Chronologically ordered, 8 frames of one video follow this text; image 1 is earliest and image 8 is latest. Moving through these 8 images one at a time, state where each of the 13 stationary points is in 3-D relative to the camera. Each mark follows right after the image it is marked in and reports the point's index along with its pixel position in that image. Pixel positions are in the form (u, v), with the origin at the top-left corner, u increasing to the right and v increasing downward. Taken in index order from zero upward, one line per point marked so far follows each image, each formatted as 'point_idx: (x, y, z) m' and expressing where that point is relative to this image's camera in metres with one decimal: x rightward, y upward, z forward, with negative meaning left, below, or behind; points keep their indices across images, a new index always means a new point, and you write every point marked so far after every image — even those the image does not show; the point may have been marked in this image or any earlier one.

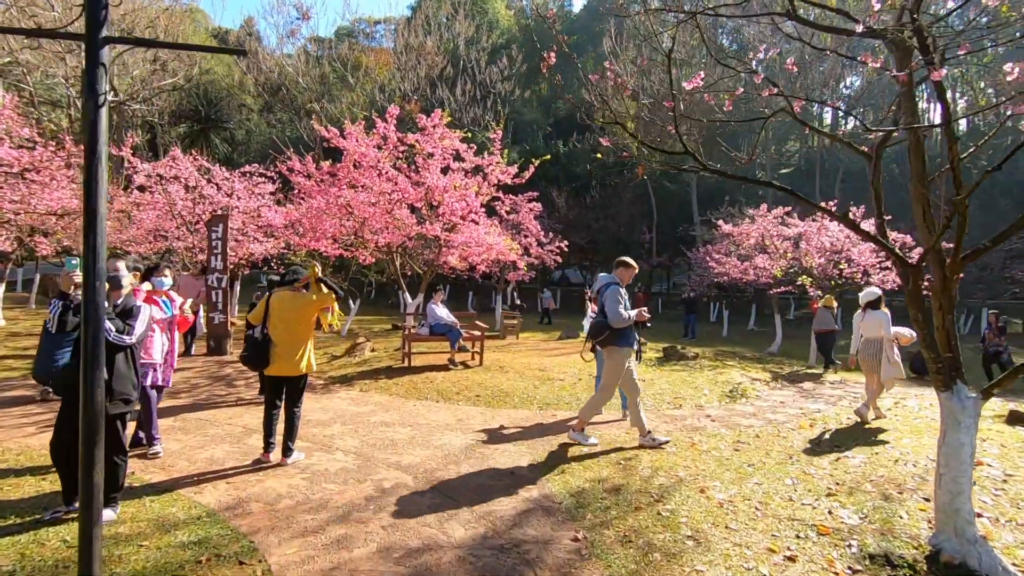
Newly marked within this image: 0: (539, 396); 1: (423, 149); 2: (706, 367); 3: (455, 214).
0: (+0.4, -1.6, +7.7) m
1: (-1.8, +2.8, +10.7) m
2: (+3.9, -1.6, +10.9) m
3: (-1.1, +1.5, +11.0) m
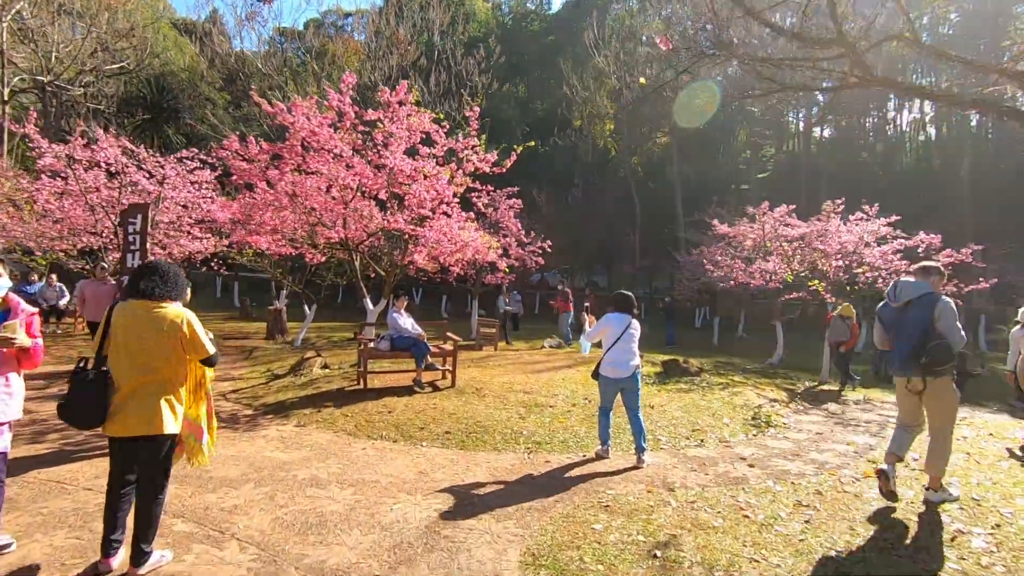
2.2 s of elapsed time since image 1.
0: (+0.2, -1.6, +6.1) m
1: (-2.2, +2.8, +9.0) m
2: (+3.5, -1.7, +9.4) m
3: (-1.5, +1.5, +9.4) m
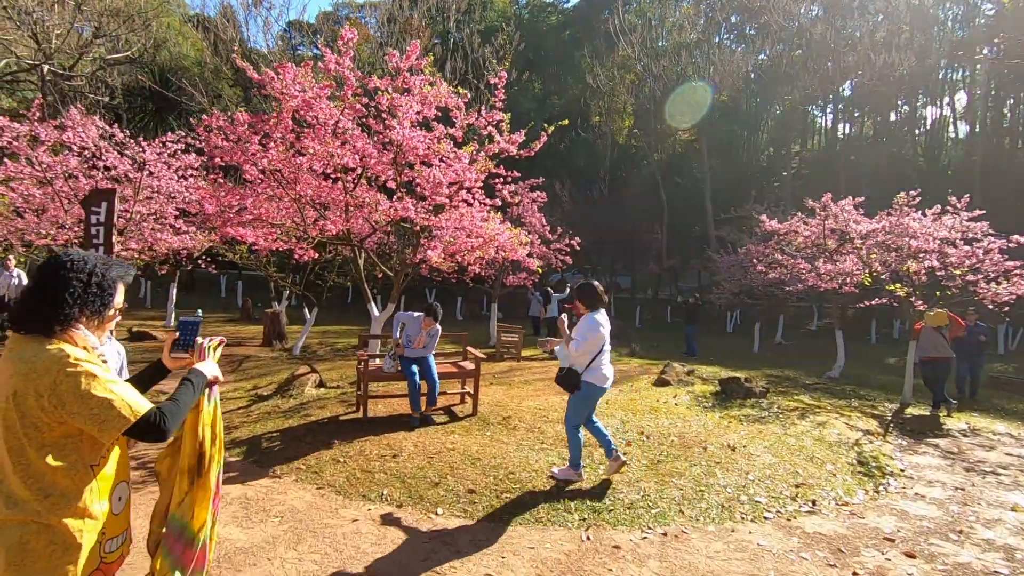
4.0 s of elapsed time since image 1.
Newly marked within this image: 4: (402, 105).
0: (+0.6, -1.7, +4.5) m
1: (-1.7, +2.7, +7.5) m
2: (+4.0, -1.8, +7.7) m
3: (-1.0, +1.4, +7.8) m
4: (-1.5, +2.6, +7.5) m
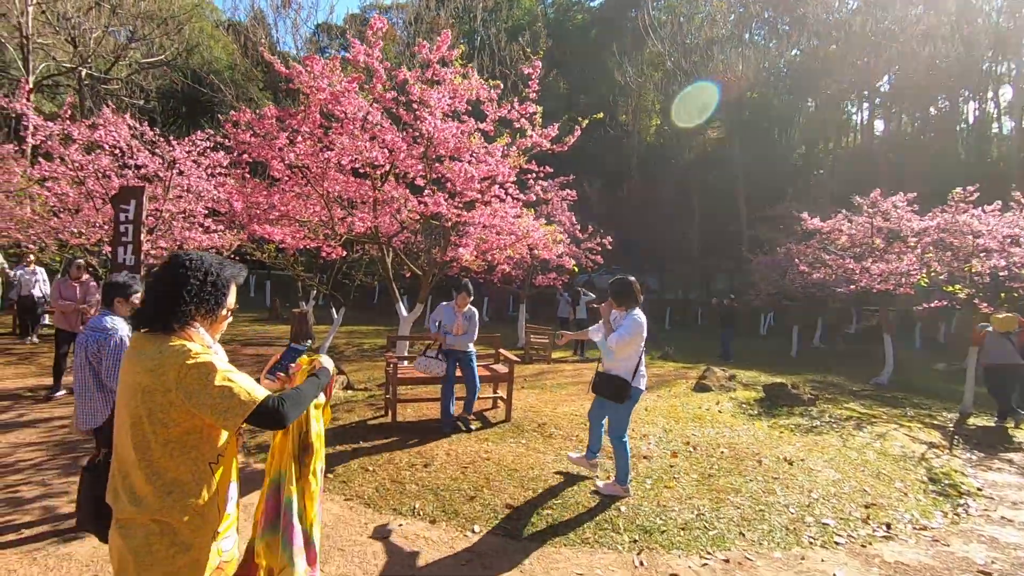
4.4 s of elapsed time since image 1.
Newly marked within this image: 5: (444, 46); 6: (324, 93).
0: (+0.9, -1.7, +4.1) m
1: (-1.2, +2.7, +7.2) m
2: (+4.4, -1.8, +7.2) m
3: (-0.5, +1.4, +7.5) m
4: (-1.0, +2.6, +7.2) m
5: (-1.0, +3.4, +7.6) m
6: (-2.5, +2.6, +7.3) m
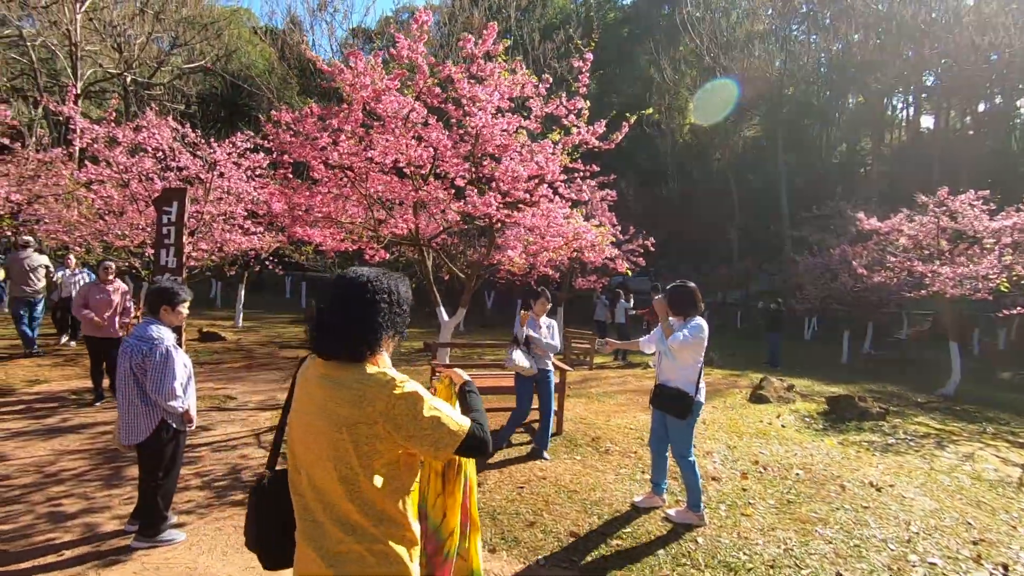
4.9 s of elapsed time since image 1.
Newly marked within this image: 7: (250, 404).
0: (+1.3, -1.7, +3.7) m
1: (-0.6, +2.7, +6.9) m
2: (+5.0, -1.9, +6.6) m
3: (+0.1, +1.4, +7.2) m
4: (-0.4, +2.5, +7.0) m
5: (-0.3, +3.3, +7.3) m
6: (-1.9, +2.6, +7.1) m
7: (-3.4, -1.5, +7.1) m
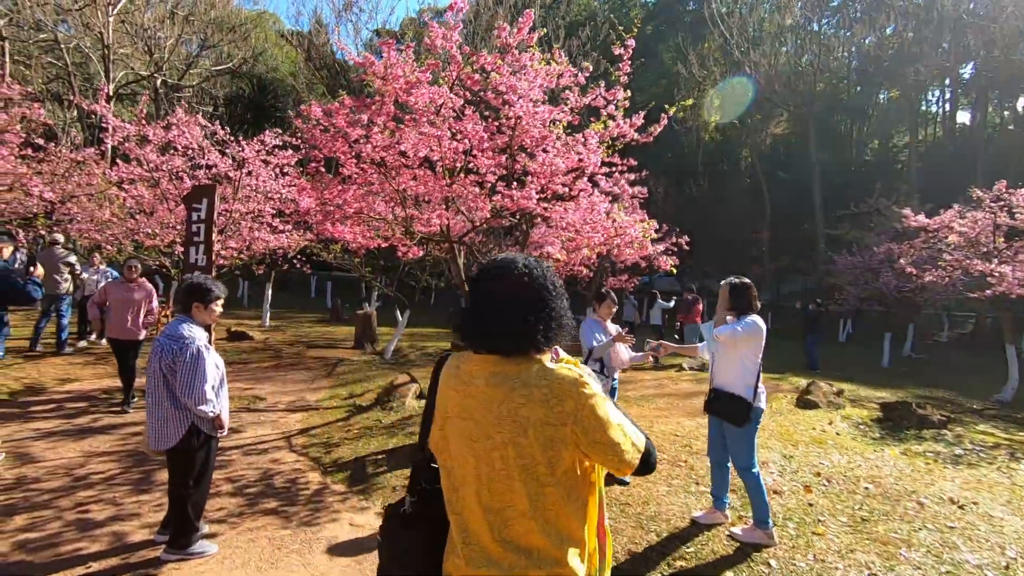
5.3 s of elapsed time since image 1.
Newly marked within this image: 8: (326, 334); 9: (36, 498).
0: (+1.6, -1.7, +3.4) m
1: (-0.2, +2.7, +6.7) m
2: (+5.5, -1.9, +6.1) m
3: (+0.6, +1.4, +6.9) m
4: (+0.1, +2.5, +6.7) m
5: (+0.2, +3.3, +7.0) m
6: (-1.4, +2.6, +6.8) m
7: (-3.0, -1.5, +7.0) m
8: (-4.8, -1.2, +14.1) m
9: (-3.5, -1.5, +3.9) m
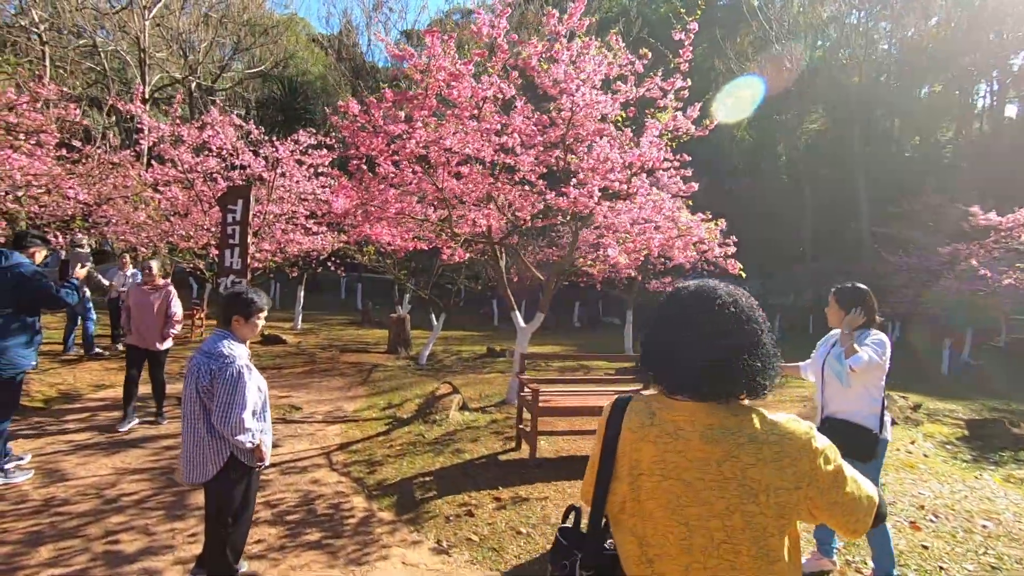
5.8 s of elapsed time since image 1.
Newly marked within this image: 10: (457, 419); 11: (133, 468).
0: (+2.1, -1.8, +2.9) m
1: (+0.4, +2.6, +6.2) m
2: (+6.0, -1.9, +5.4) m
3: (+1.1, +1.3, +6.4) m
4: (+0.6, +2.5, +6.2) m
5: (+0.8, +3.3, +6.5) m
6: (-0.8, +2.5, +6.4) m
7: (-2.4, -1.6, +6.6) m
8: (-3.9, -1.2, +13.8) m
9: (-3.0, -1.6, +3.6) m
10: (-0.6, -1.5, +6.1) m
11: (-3.2, -1.5, +4.6) m
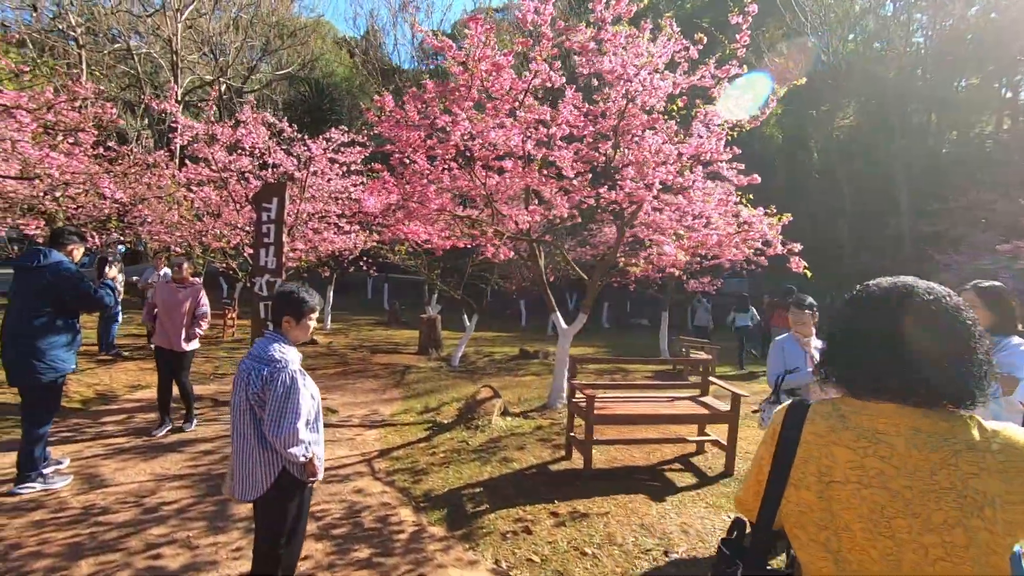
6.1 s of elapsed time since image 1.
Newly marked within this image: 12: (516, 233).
0: (+2.4, -1.8, +2.5) m
1: (+0.9, +2.6, +5.9) m
2: (+6.5, -1.9, +4.9) m
3: (+1.7, +1.3, +6.1) m
4: (+1.1, +2.5, +5.9) m
5: (+1.3, +3.3, +6.2) m
6: (-0.3, +2.6, +6.2) m
7: (-1.9, -1.6, +6.4) m
8: (-3.1, -1.2, +13.7) m
9: (-2.6, -1.6, +3.4) m
10: (-0.1, -1.5, +5.9) m
11: (-2.8, -1.5, +4.5) m
12: (0.0, +0.7, +6.8) m
